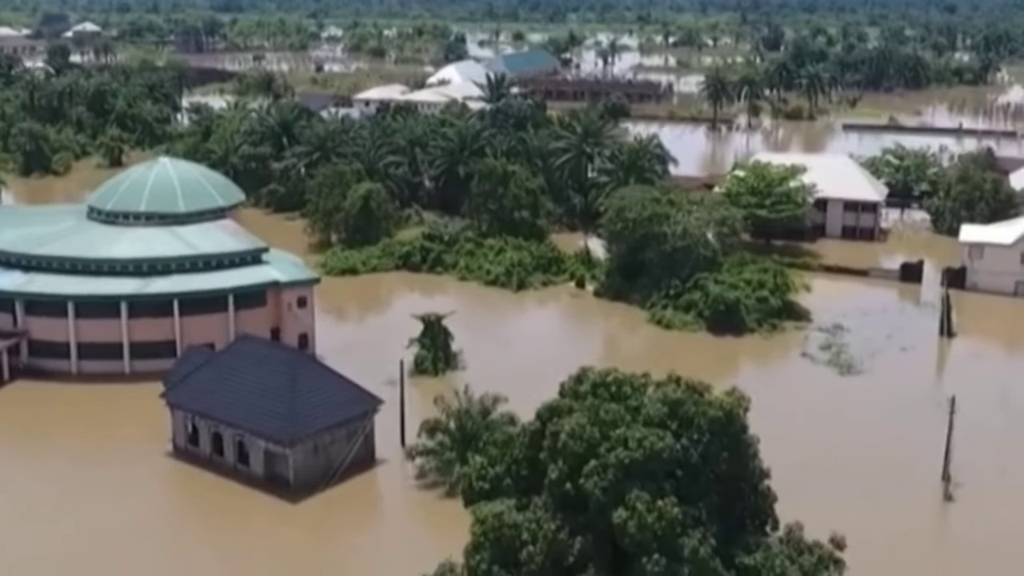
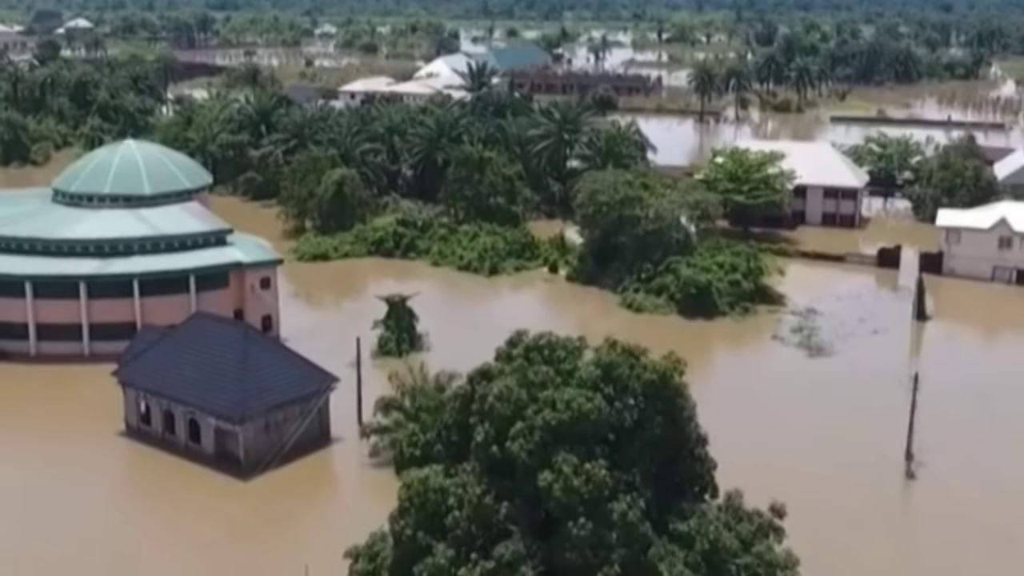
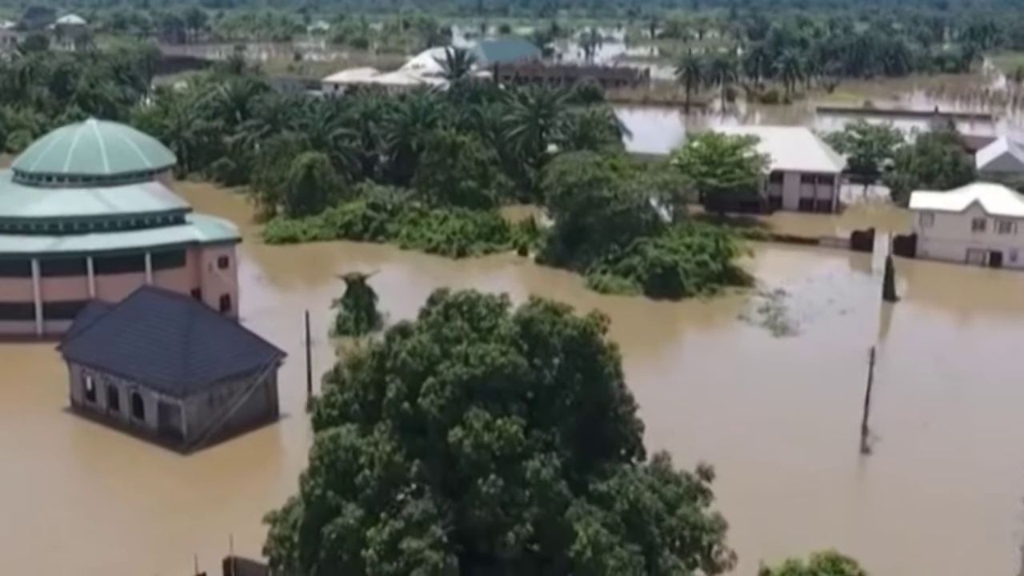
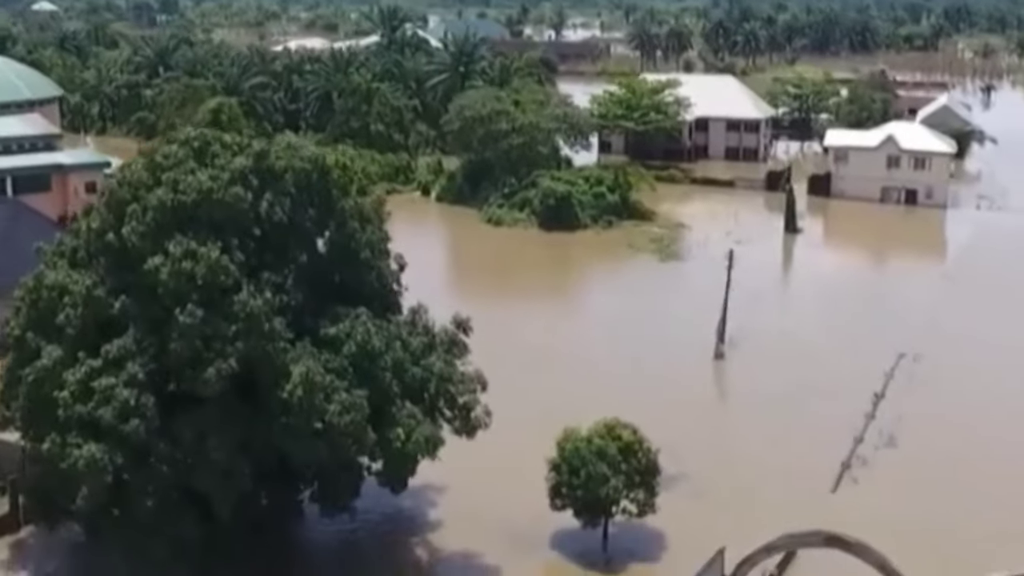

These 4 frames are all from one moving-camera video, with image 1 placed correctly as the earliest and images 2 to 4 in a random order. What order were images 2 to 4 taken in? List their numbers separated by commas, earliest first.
2, 3, 4
